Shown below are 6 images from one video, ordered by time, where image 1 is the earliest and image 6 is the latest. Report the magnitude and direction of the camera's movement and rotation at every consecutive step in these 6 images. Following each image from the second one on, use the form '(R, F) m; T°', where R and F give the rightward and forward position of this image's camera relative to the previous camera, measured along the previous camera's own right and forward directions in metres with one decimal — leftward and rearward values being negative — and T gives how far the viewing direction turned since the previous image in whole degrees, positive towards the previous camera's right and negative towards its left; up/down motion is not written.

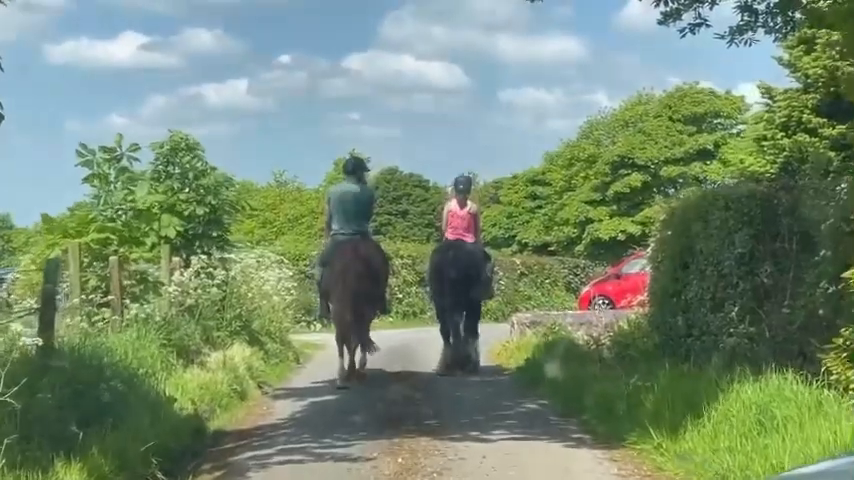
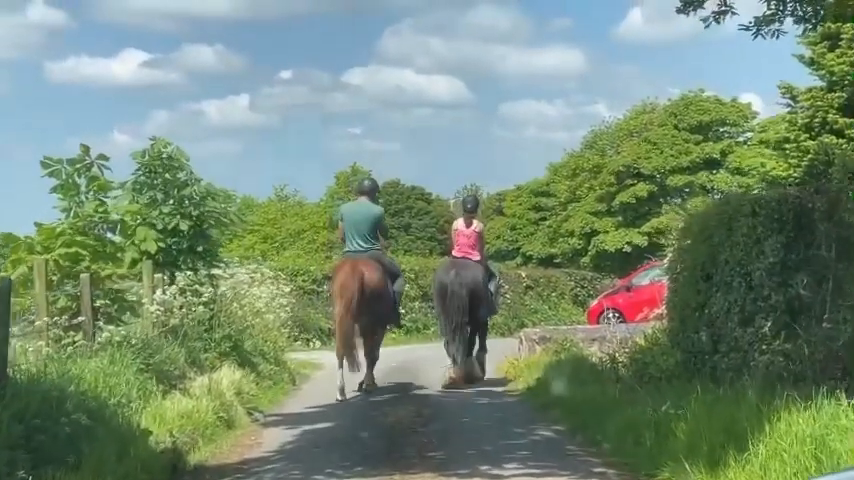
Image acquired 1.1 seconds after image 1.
(0.0, +1.0) m; 0°
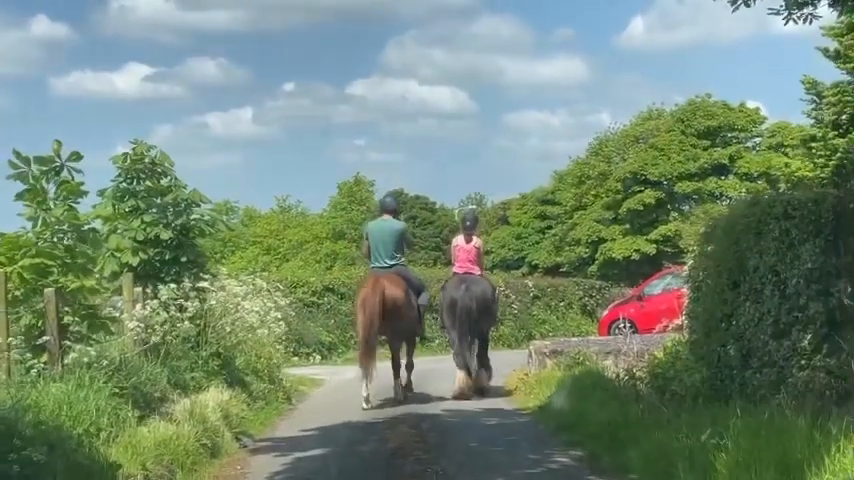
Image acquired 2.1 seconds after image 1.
(0.0, +0.9) m; 0°
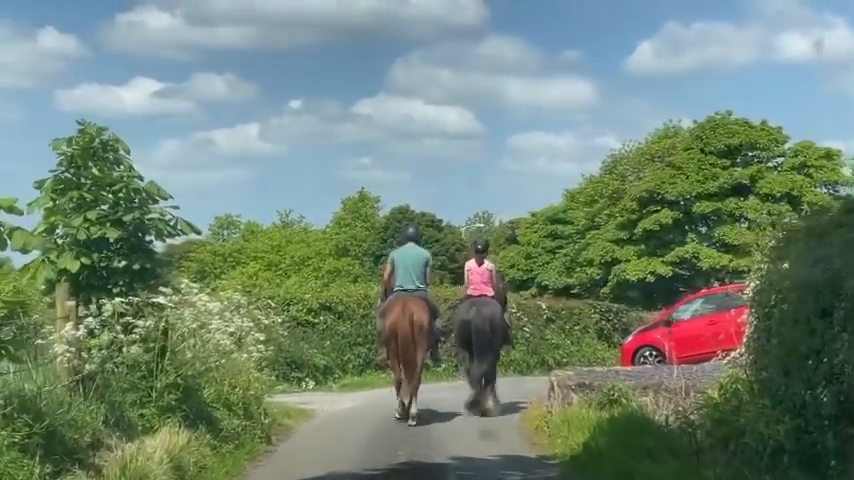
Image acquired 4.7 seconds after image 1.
(0.0, +2.3) m; 0°
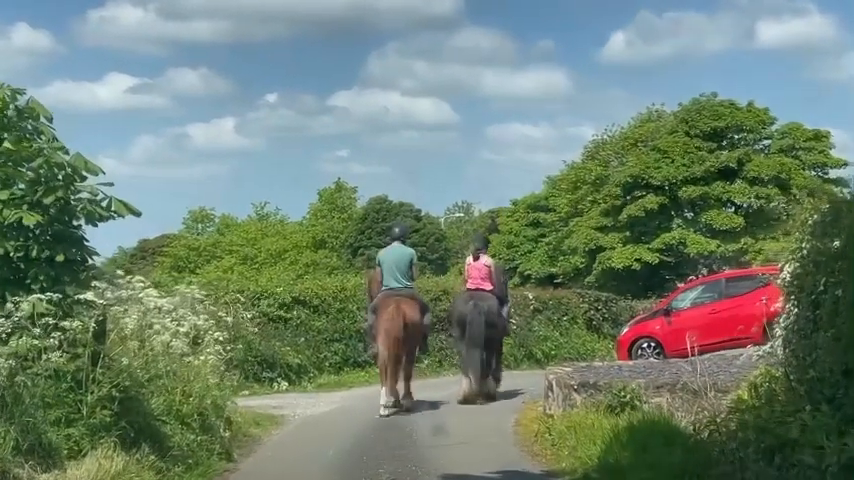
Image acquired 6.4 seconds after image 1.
(0.0, +1.6) m; +1°
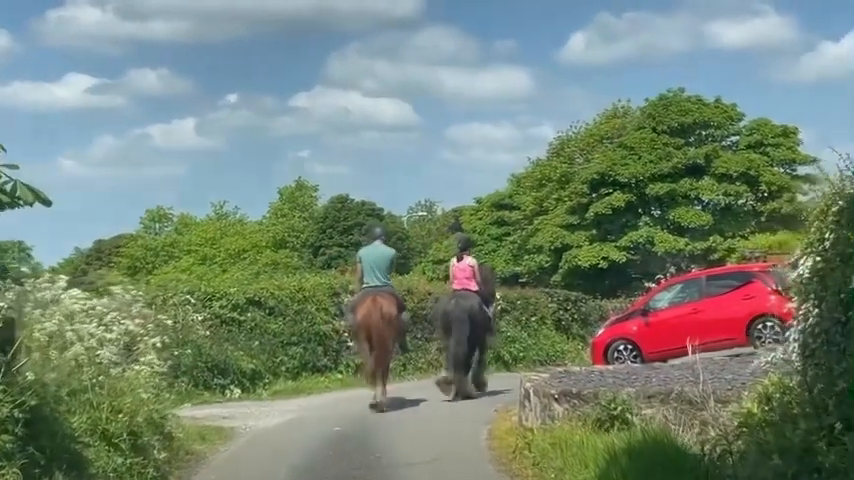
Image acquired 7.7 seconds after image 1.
(0.0, +1.3) m; +2°
